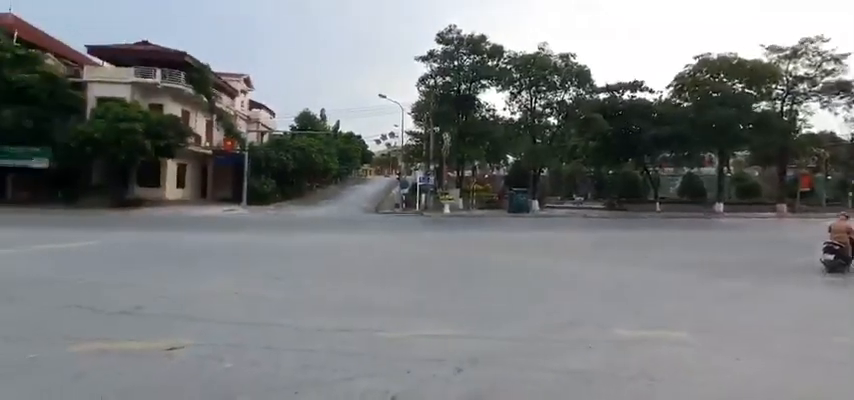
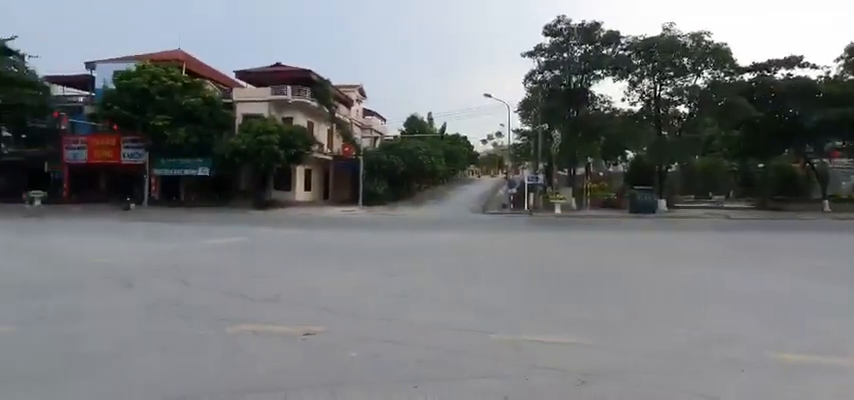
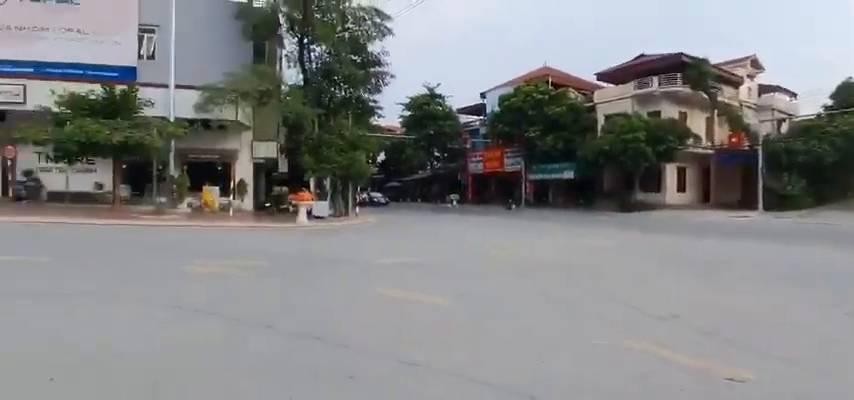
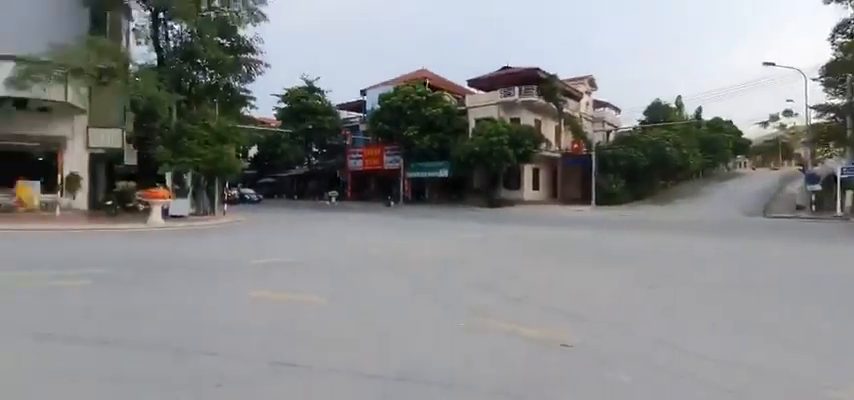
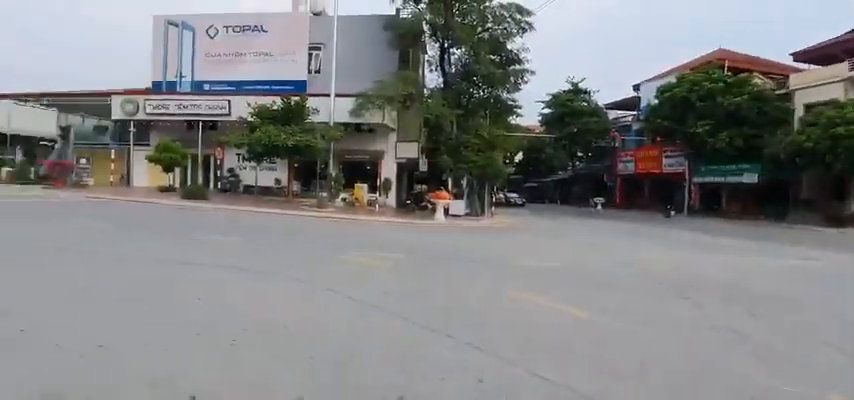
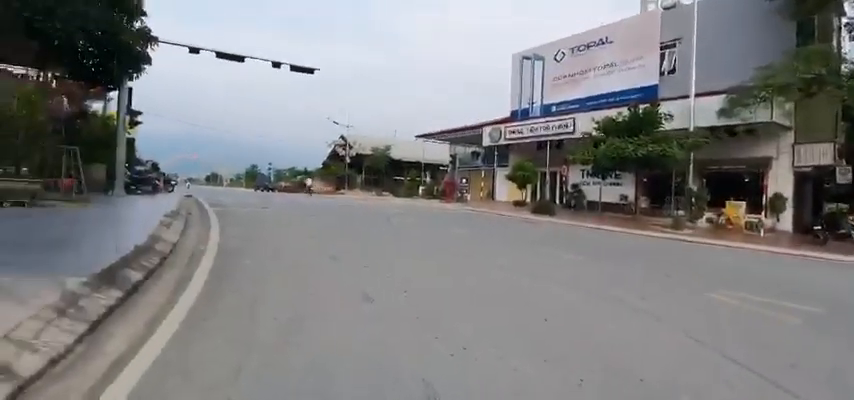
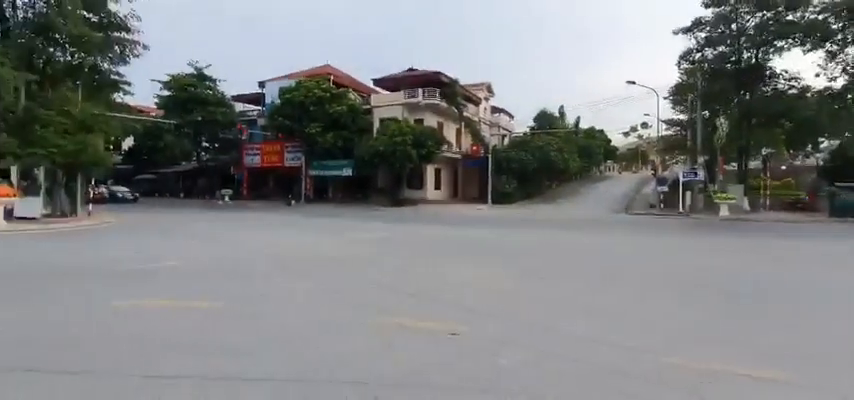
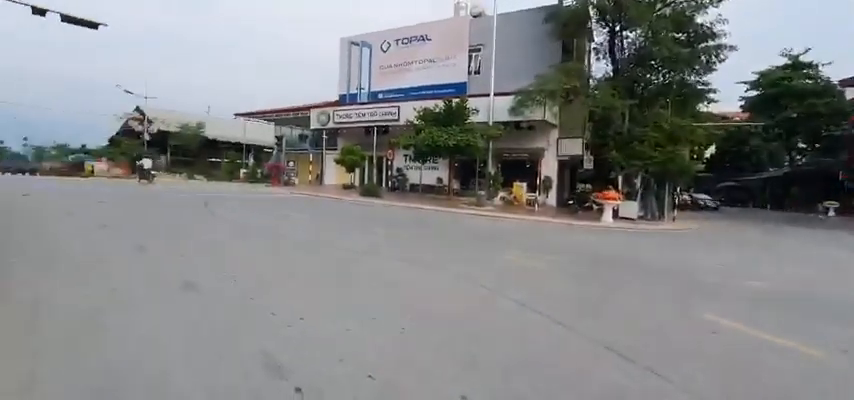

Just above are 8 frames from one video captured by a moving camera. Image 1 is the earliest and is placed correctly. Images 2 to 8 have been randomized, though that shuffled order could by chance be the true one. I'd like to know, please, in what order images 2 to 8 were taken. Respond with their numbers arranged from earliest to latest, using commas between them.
2, 7, 4, 3, 5, 8, 6
